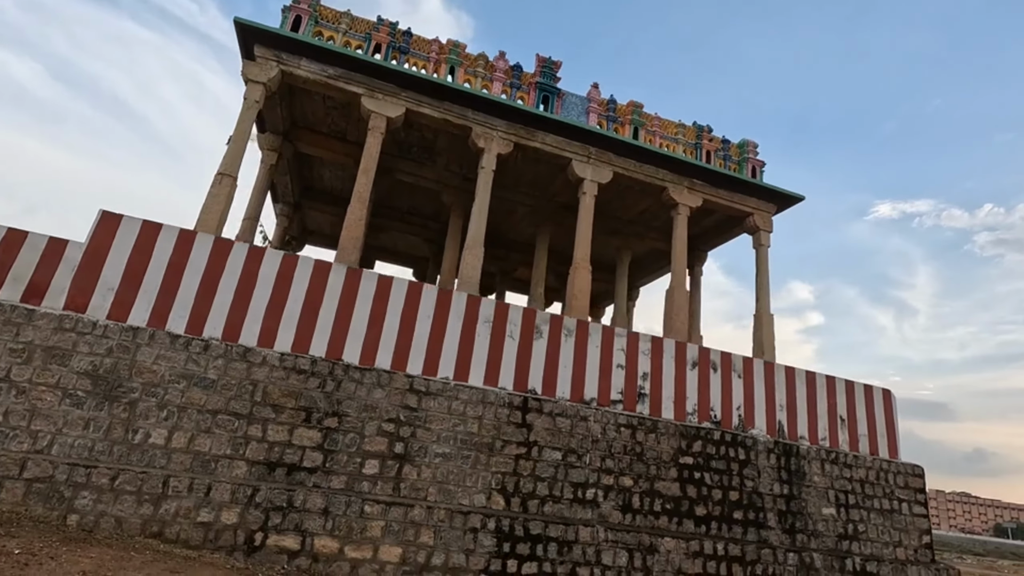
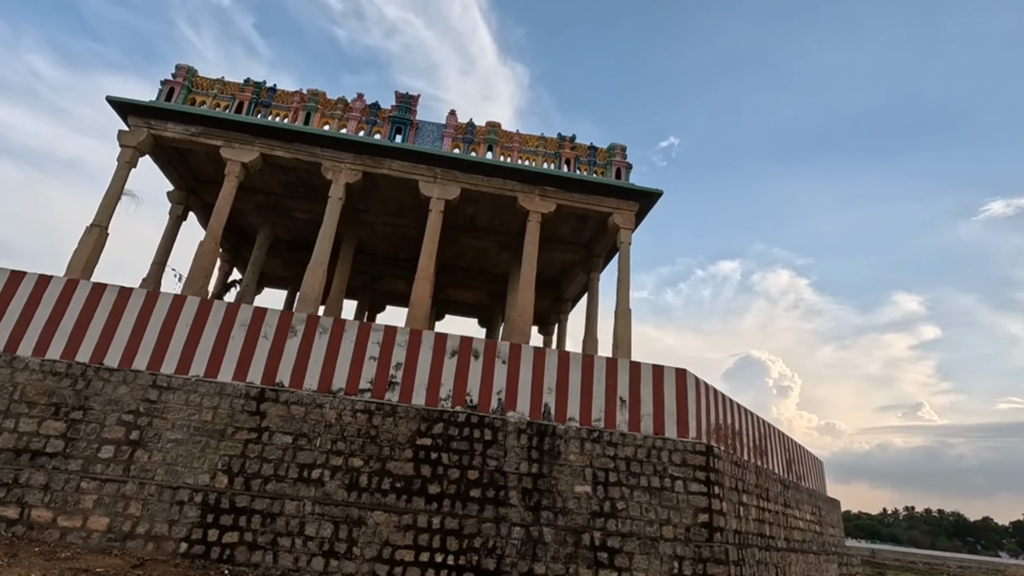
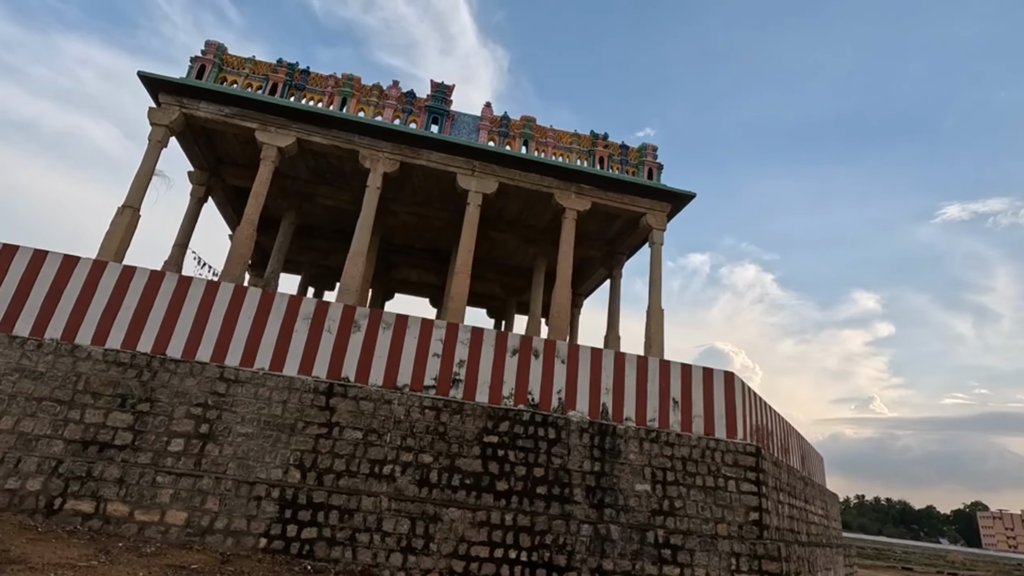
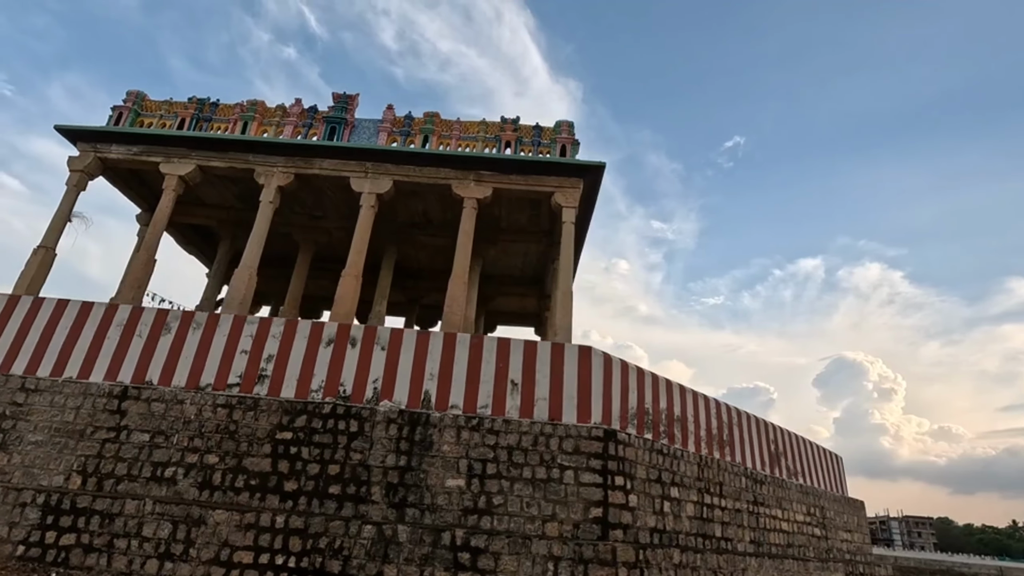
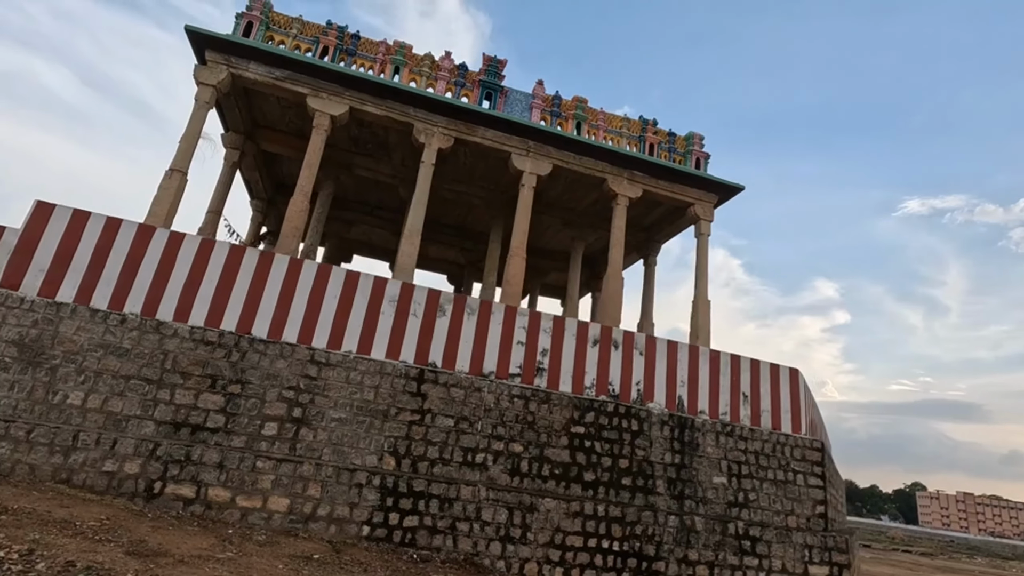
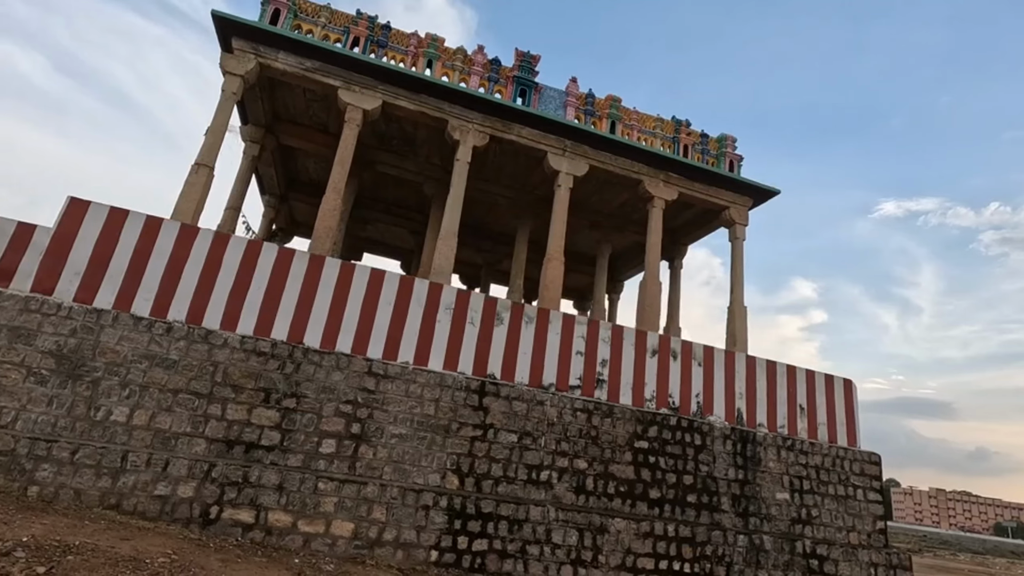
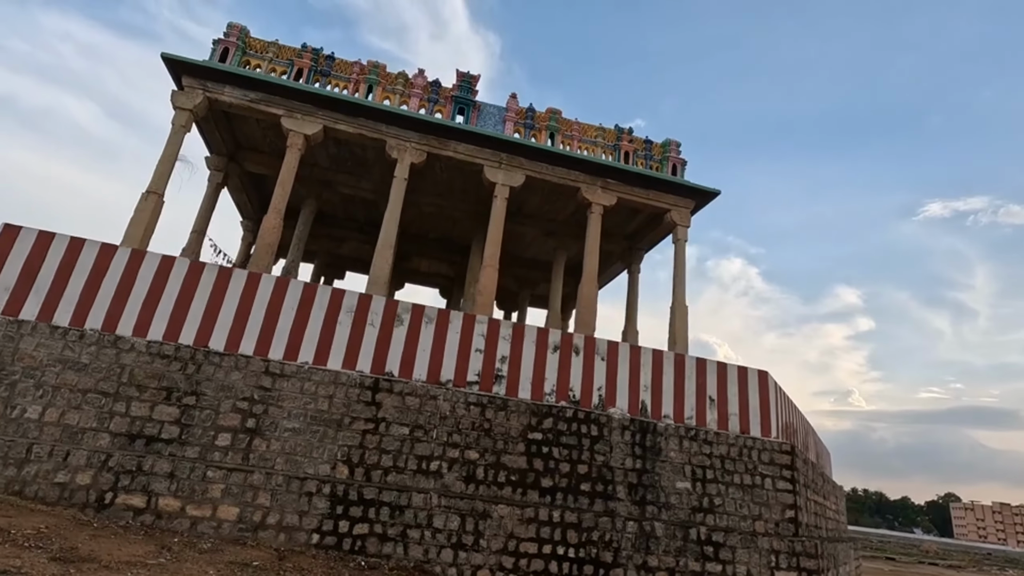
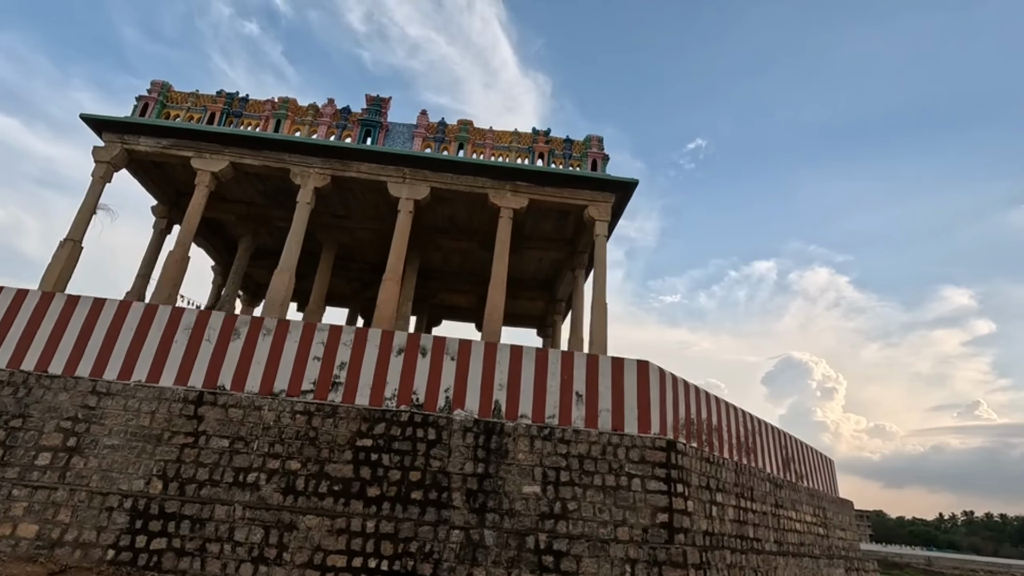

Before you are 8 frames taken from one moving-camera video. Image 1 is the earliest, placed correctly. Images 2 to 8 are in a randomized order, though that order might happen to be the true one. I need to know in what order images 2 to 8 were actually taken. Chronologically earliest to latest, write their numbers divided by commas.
6, 5, 7, 3, 2, 8, 4
